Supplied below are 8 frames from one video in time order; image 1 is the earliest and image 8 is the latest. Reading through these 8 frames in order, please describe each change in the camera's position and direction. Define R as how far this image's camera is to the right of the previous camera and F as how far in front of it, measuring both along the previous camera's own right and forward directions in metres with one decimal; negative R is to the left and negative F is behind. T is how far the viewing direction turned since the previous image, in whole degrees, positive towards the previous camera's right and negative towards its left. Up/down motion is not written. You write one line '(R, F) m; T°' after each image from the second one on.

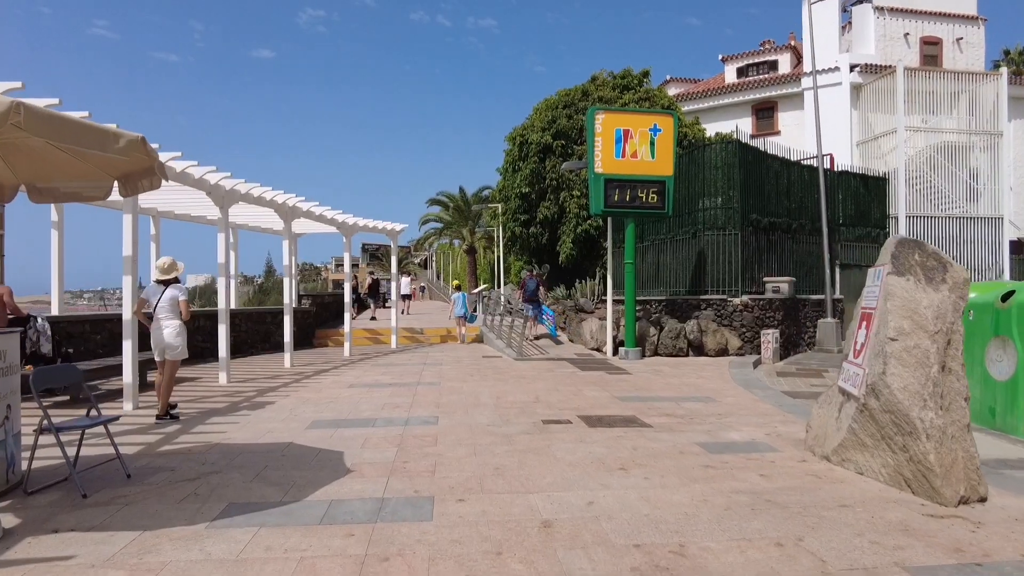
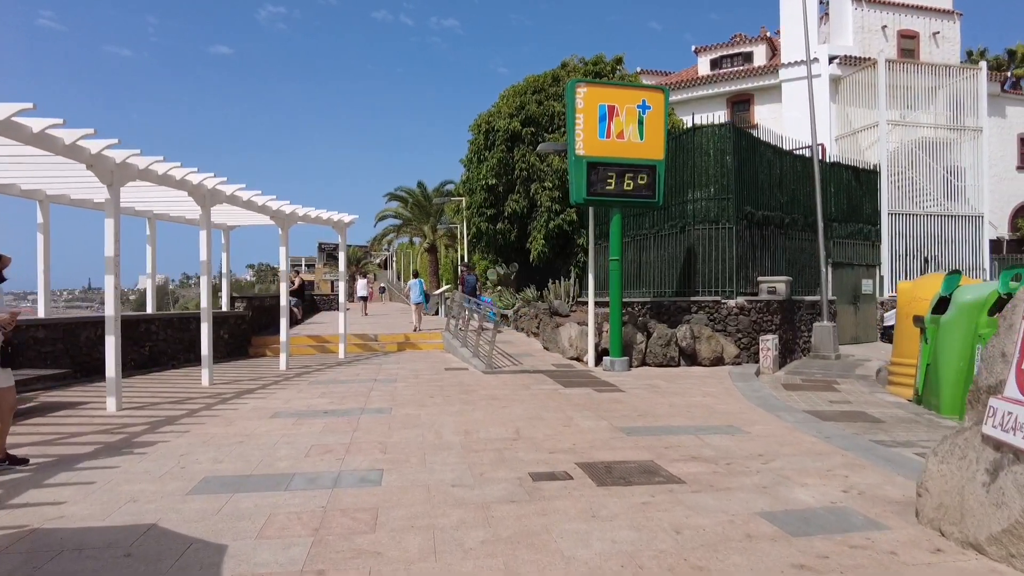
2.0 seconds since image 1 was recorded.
(-0.1, +2.2) m; +3°
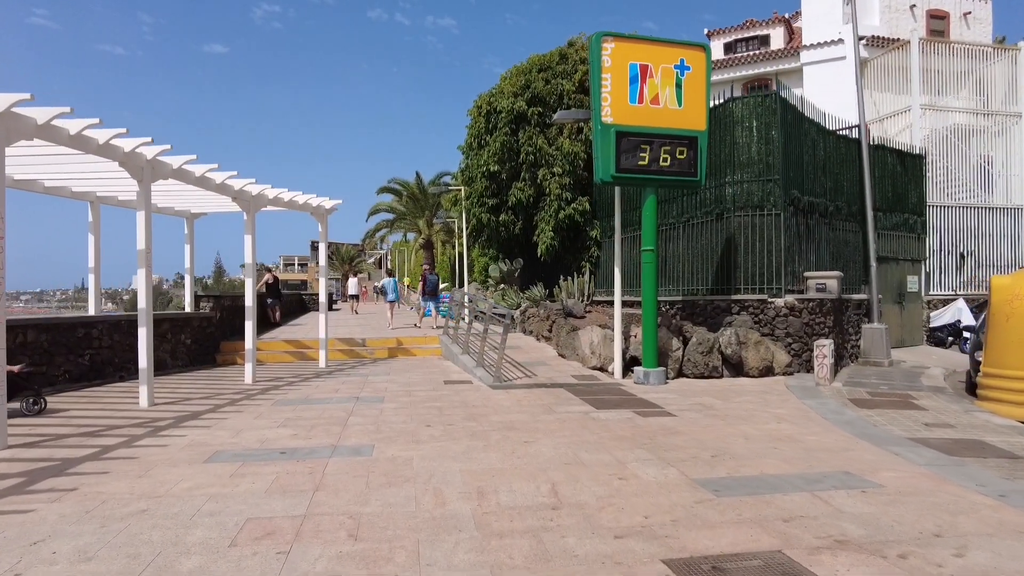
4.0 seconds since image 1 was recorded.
(-0.3, +2.3) m; 0°
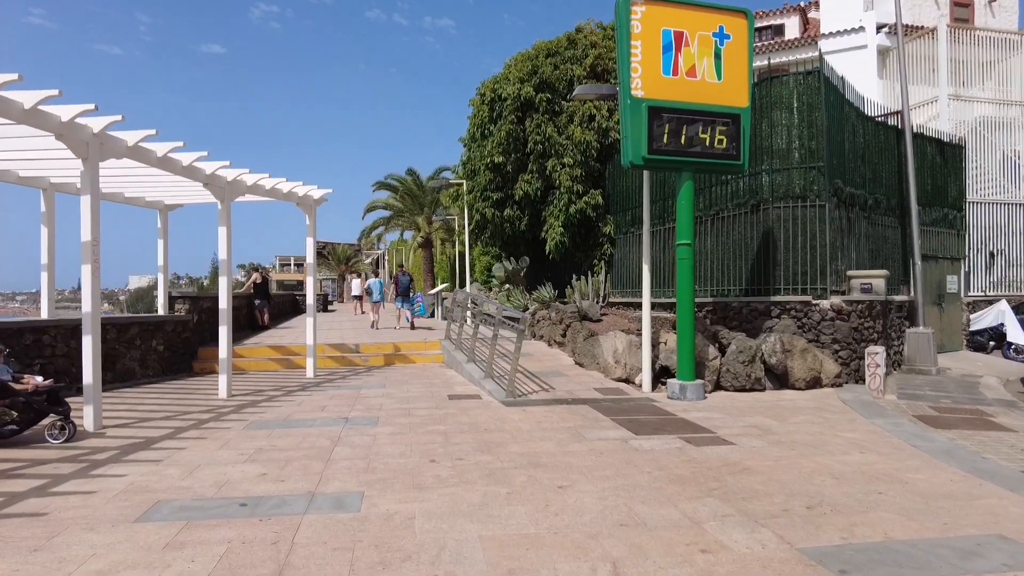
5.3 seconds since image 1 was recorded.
(-0.3, +1.5) m; 0°
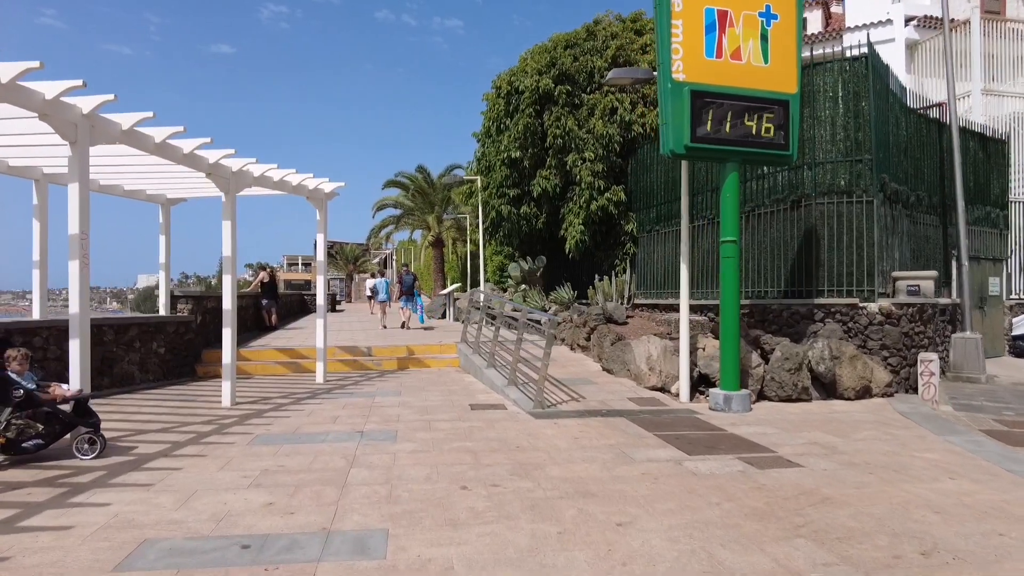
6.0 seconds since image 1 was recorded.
(-0.3, +0.8) m; -1°
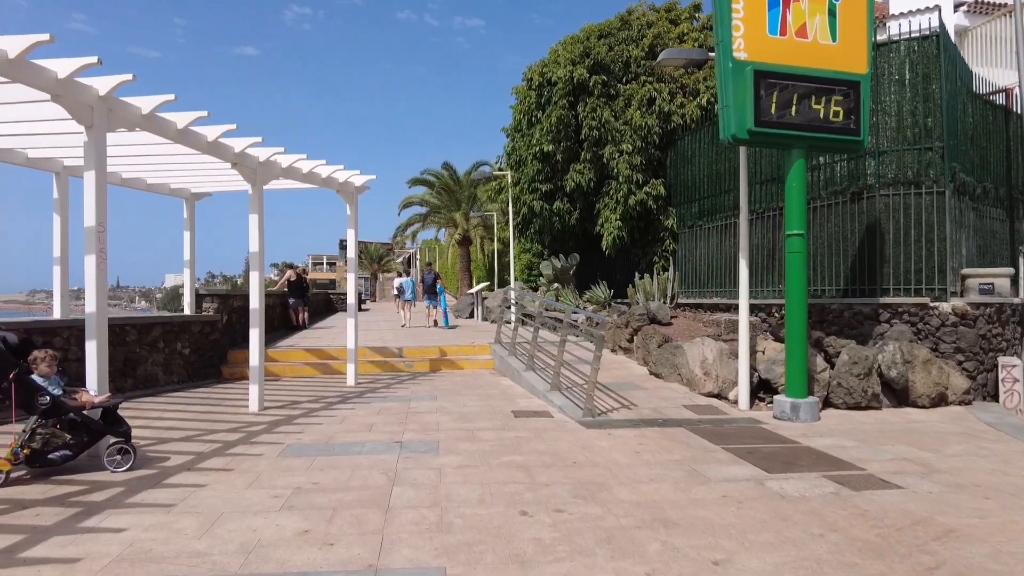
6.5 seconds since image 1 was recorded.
(-0.3, +0.6) m; -2°
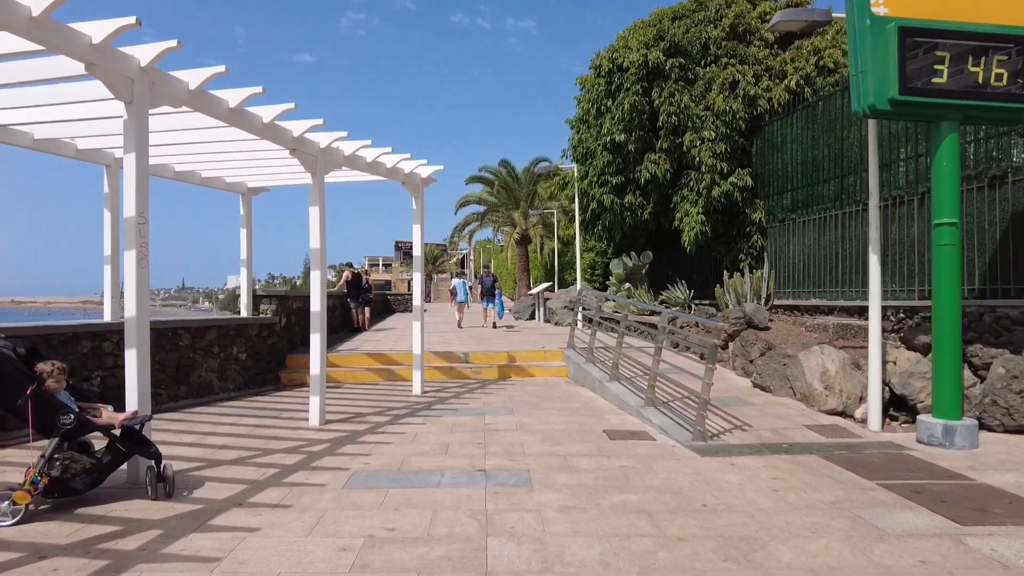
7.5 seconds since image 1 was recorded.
(-0.4, +1.1) m; -4°
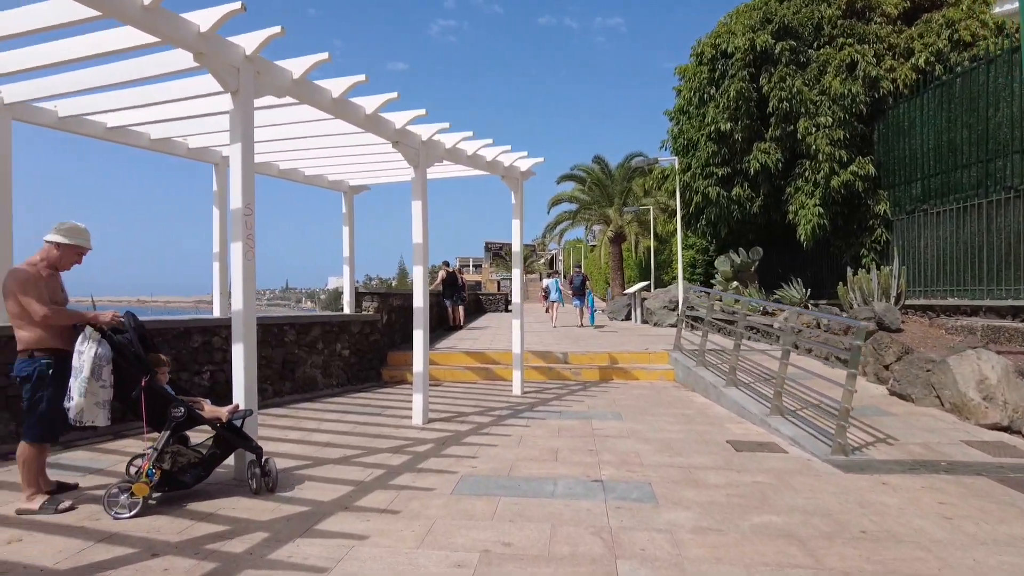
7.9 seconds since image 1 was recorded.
(-0.2, +0.4) m; -8°
